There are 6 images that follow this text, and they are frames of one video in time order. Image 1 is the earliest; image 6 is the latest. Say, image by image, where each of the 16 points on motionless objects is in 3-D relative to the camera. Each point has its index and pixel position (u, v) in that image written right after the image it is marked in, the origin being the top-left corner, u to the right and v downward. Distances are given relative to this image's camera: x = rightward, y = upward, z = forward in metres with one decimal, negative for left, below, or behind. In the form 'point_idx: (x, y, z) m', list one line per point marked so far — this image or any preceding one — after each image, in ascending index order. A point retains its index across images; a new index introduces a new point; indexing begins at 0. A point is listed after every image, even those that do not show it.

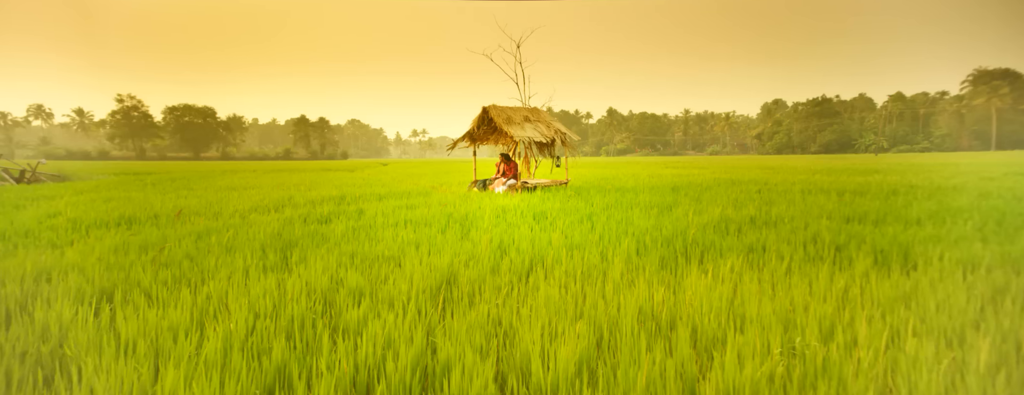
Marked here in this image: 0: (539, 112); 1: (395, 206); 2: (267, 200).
0: (+0.4, +1.3, +7.6) m
1: (-1.3, -0.1, +5.3) m
2: (-3.2, 0.0, +6.4) m
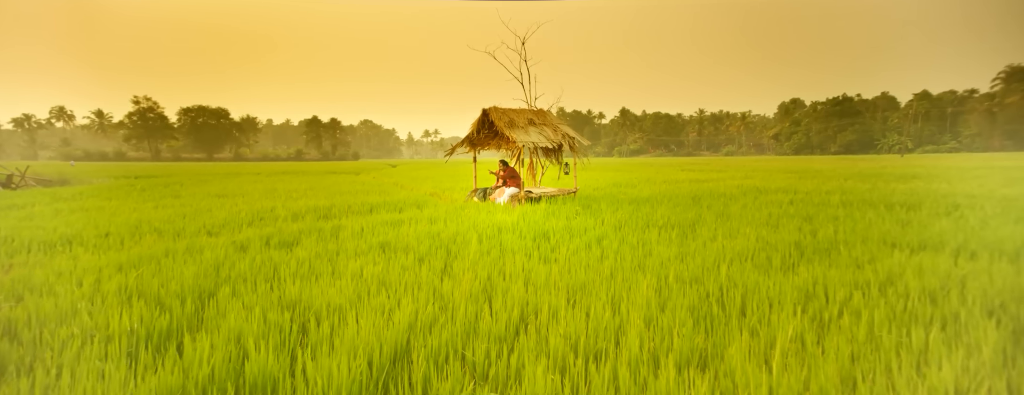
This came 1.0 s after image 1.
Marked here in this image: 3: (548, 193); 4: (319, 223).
0: (+0.5, +1.2, +6.9) m
1: (-1.3, -0.2, +4.7) m
2: (-3.2, -0.2, +5.9) m
3: (+0.5, +0.1, +6.5) m
4: (-1.8, -0.3, +4.7) m
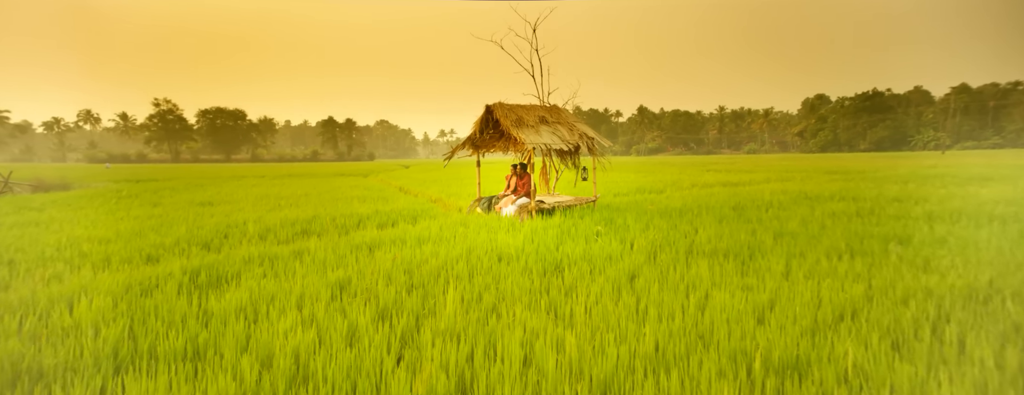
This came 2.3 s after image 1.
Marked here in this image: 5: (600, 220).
0: (+0.6, +1.1, +6.0) m
1: (-1.2, -0.4, +3.8) m
2: (-3.1, -0.3, +5.1) m
3: (+0.6, -0.1, +5.6) m
4: (-1.8, -0.4, +3.8) m
5: (+0.8, -0.2, +4.6) m
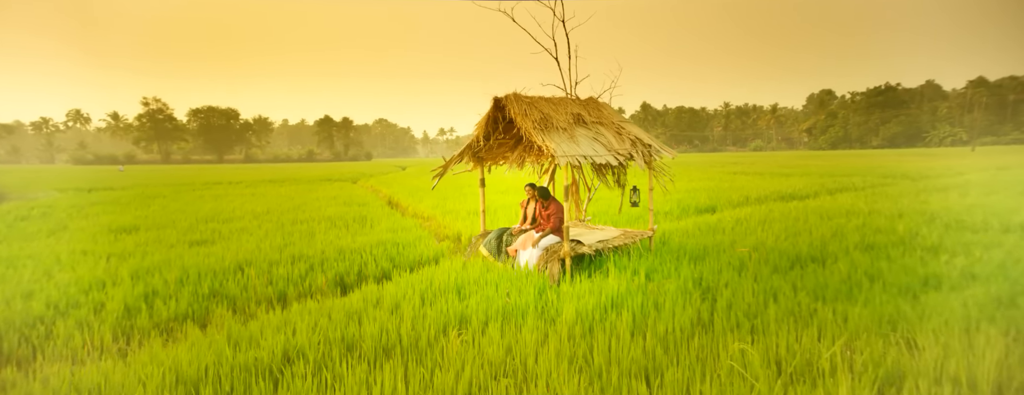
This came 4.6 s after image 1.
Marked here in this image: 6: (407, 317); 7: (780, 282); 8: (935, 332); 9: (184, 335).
0: (+0.8, +0.8, +4.2) m
1: (-1.0, -0.7, +2.0) m
2: (-2.9, -0.6, +3.3) m
3: (+0.8, -0.3, +3.8) m
4: (-1.6, -0.7, +2.0) m
5: (+1.0, -0.5, +2.8) m
6: (-0.6, -0.6, +2.5) m
7: (+1.6, -0.5, +2.8) m
8: (+1.8, -0.6, +2.0) m
9: (-1.8, -0.7, +2.6) m
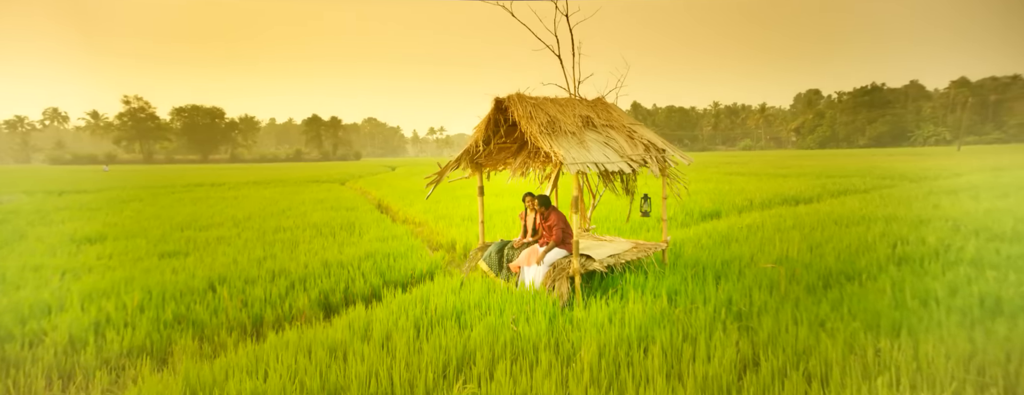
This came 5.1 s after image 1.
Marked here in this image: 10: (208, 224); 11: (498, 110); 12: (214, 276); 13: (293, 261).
0: (+0.8, +0.7, +3.8) m
1: (-1.0, -0.8, +1.6) m
2: (-2.9, -0.7, +2.8) m
3: (+0.8, -0.4, +3.4) m
4: (-1.6, -0.8, +1.6) m
5: (+1.0, -0.6, +2.4) m
6: (-0.5, -0.7, +2.2) m
7: (+1.6, -0.6, +2.5) m
8: (+1.8, -0.6, +1.7) m
9: (-1.7, -0.8, +2.2) m
10: (-4.1, -0.4, +6.4) m
11: (-0.1, +0.6, +3.4) m
12: (-2.3, -0.6, +3.7) m
13: (-2.0, -0.6, +4.4) m
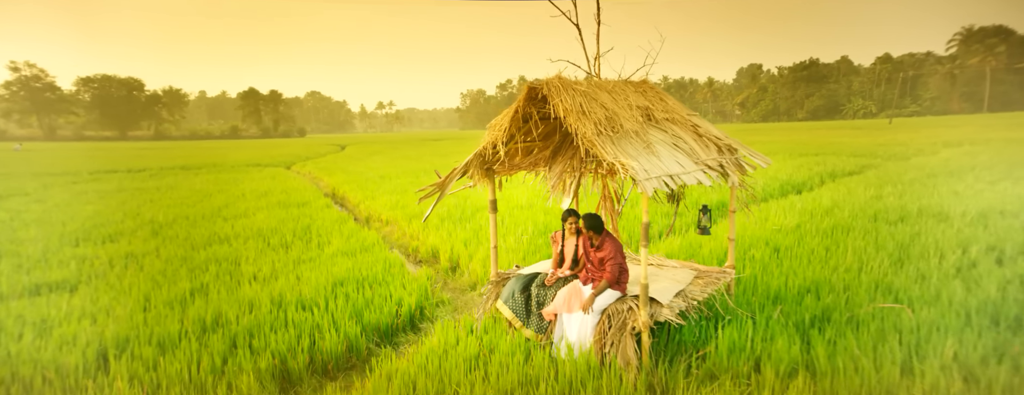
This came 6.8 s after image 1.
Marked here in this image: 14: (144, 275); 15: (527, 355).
0: (+0.9, +0.6, +2.9) m
1: (-0.6, -1.0, +0.6) m
2: (-2.6, -0.9, +1.6) m
3: (+1.0, -0.5, +2.6) m
4: (-1.2, -1.0, +0.5) m
5: (+1.3, -0.7, +1.6) m
6: (-0.2, -0.9, +1.2) m
7: (+1.9, -0.7, +1.7) m
8: (+2.2, -0.8, +0.9) m
9: (-1.4, -1.0, +1.1) m
10: (-4.2, -0.4, +5.1) m
11: (+0.1, +0.5, +2.4) m
12: (-2.2, -0.8, +2.6) m
13: (-1.9, -0.7, +3.2) m
14: (-2.9, -0.6, +3.9) m
15: (+0.1, -0.7, +2.3) m
